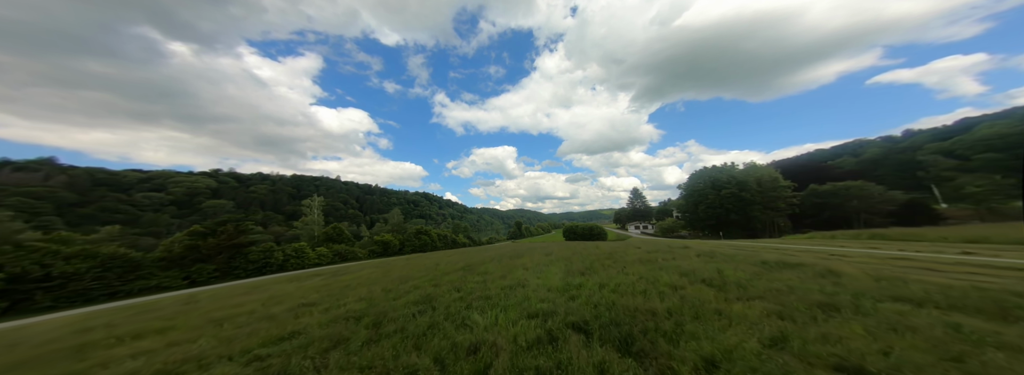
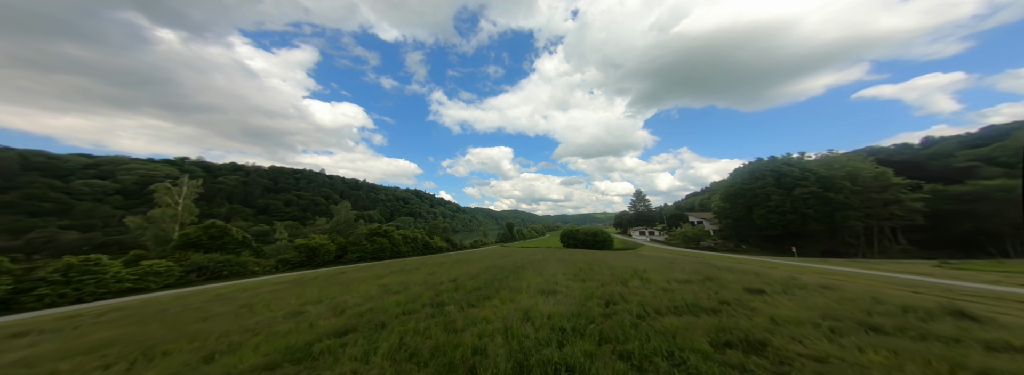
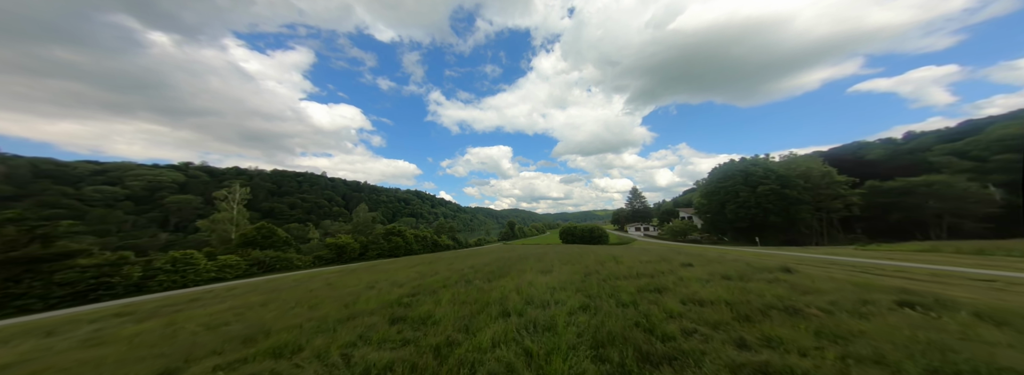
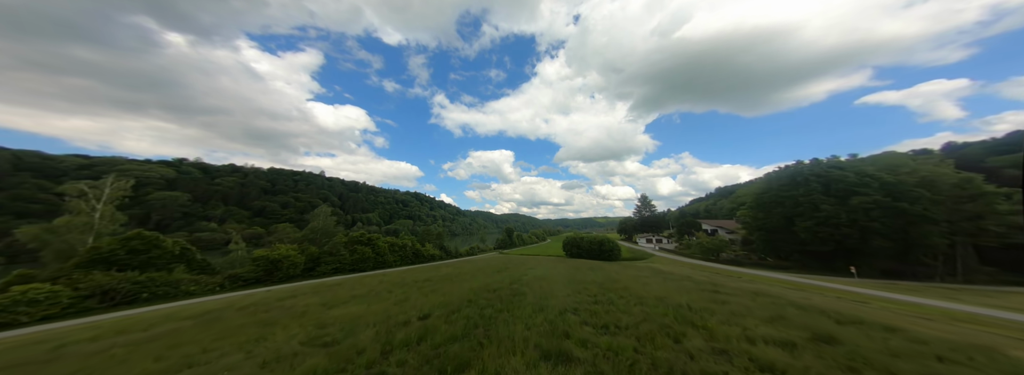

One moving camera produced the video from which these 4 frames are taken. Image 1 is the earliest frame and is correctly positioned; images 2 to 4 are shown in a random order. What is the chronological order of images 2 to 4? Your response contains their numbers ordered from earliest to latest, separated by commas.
3, 2, 4
